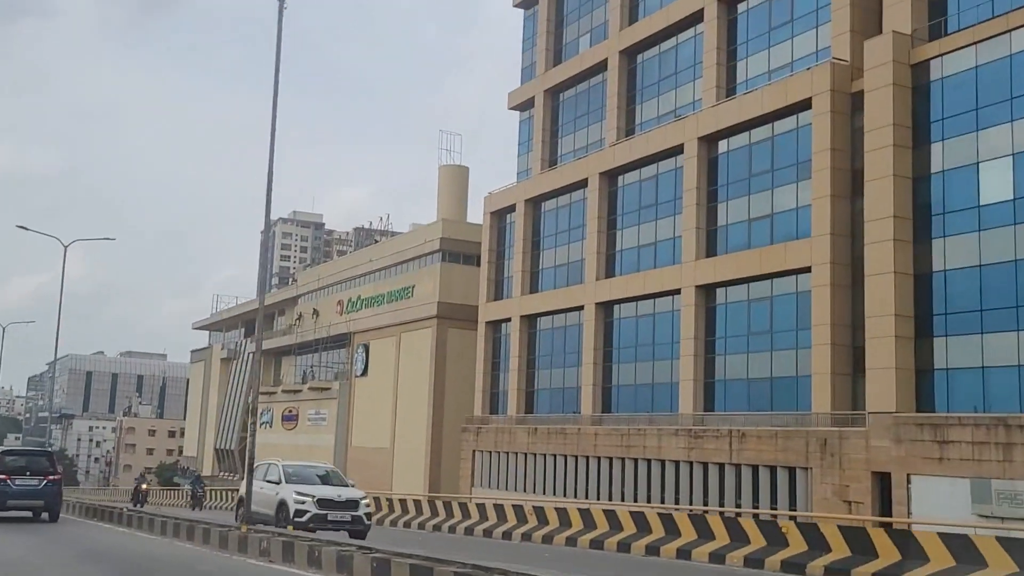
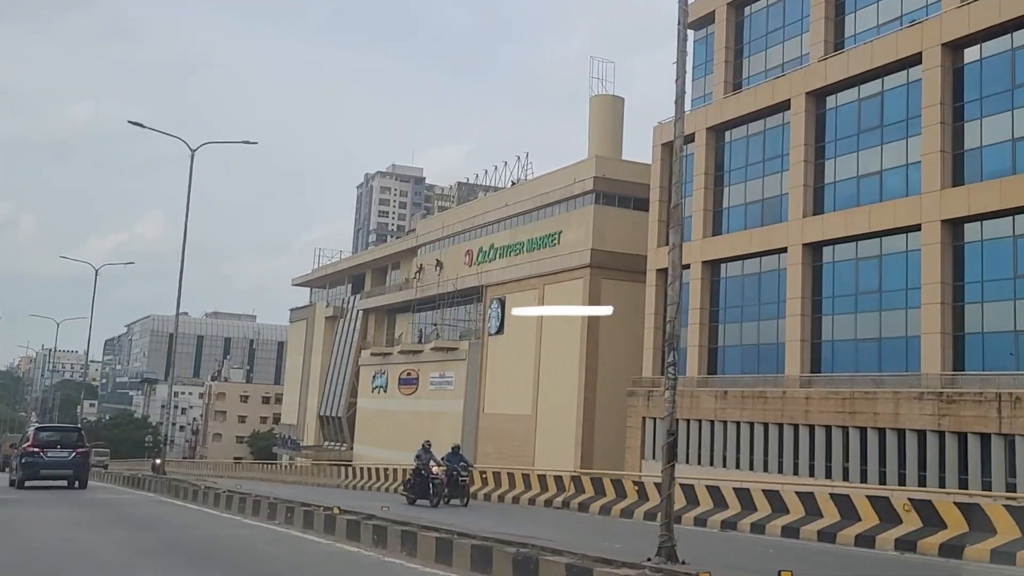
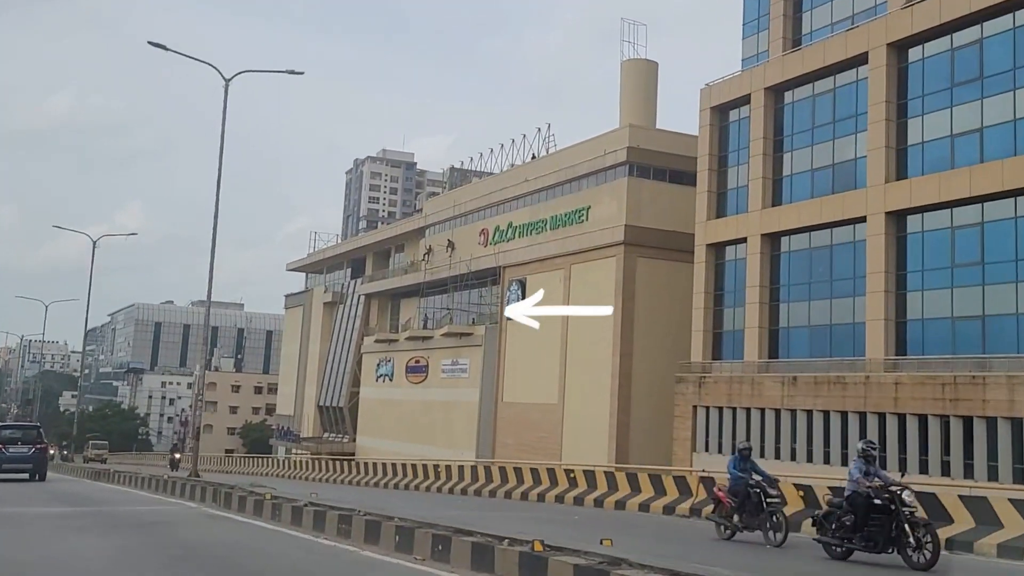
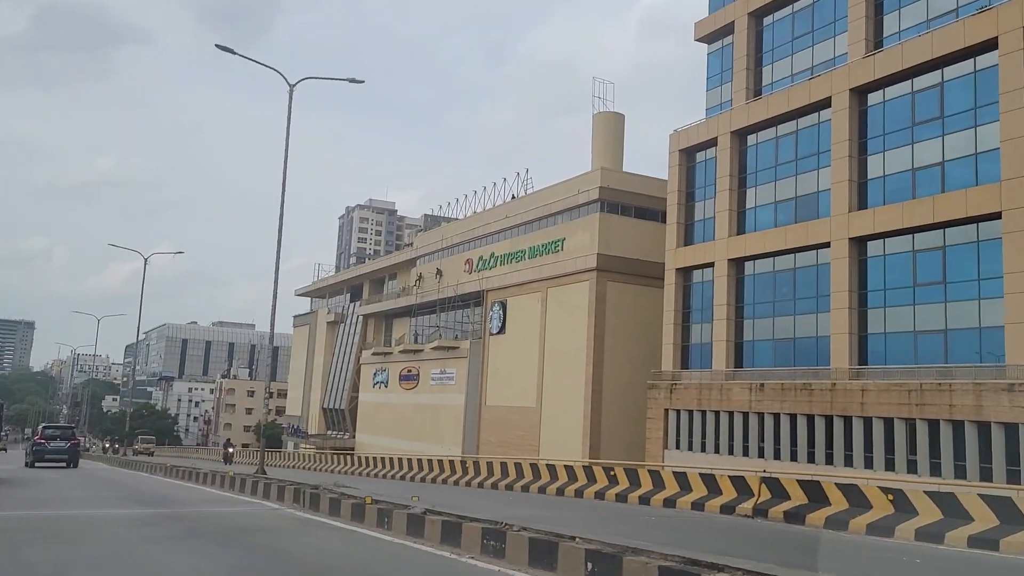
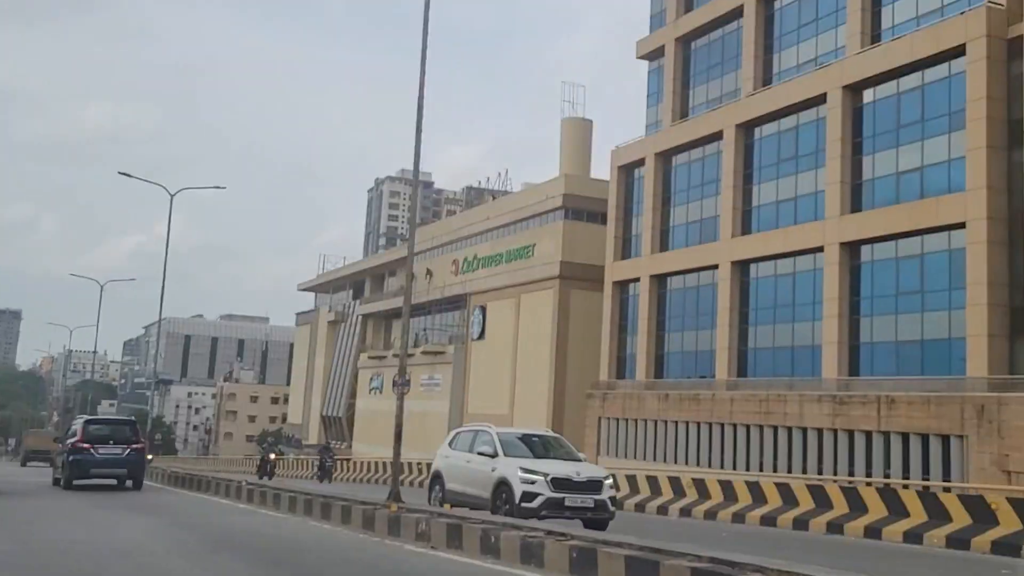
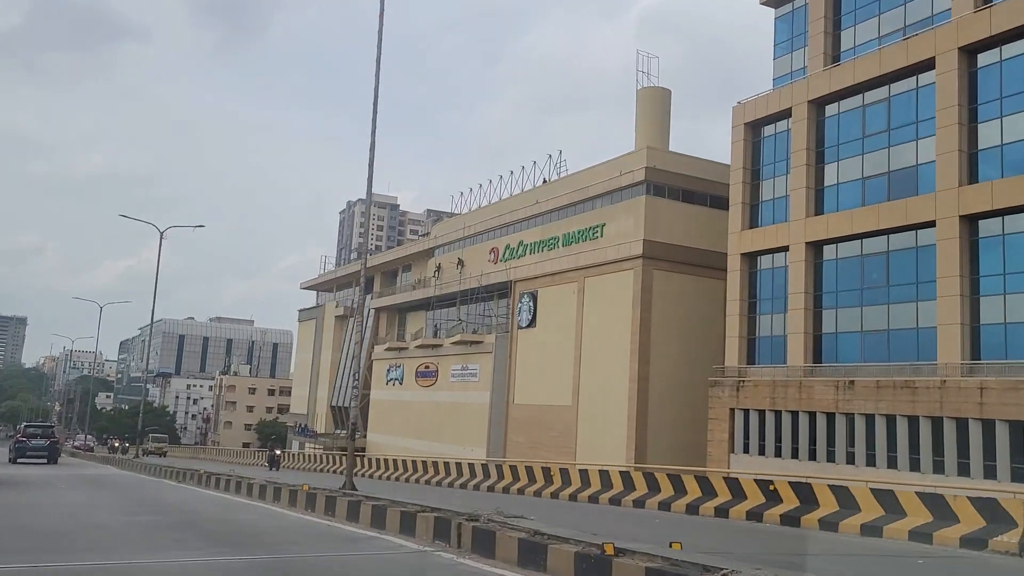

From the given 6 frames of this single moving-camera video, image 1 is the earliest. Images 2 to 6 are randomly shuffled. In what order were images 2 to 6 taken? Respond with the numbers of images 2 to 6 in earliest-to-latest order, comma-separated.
5, 2, 3, 4, 6
